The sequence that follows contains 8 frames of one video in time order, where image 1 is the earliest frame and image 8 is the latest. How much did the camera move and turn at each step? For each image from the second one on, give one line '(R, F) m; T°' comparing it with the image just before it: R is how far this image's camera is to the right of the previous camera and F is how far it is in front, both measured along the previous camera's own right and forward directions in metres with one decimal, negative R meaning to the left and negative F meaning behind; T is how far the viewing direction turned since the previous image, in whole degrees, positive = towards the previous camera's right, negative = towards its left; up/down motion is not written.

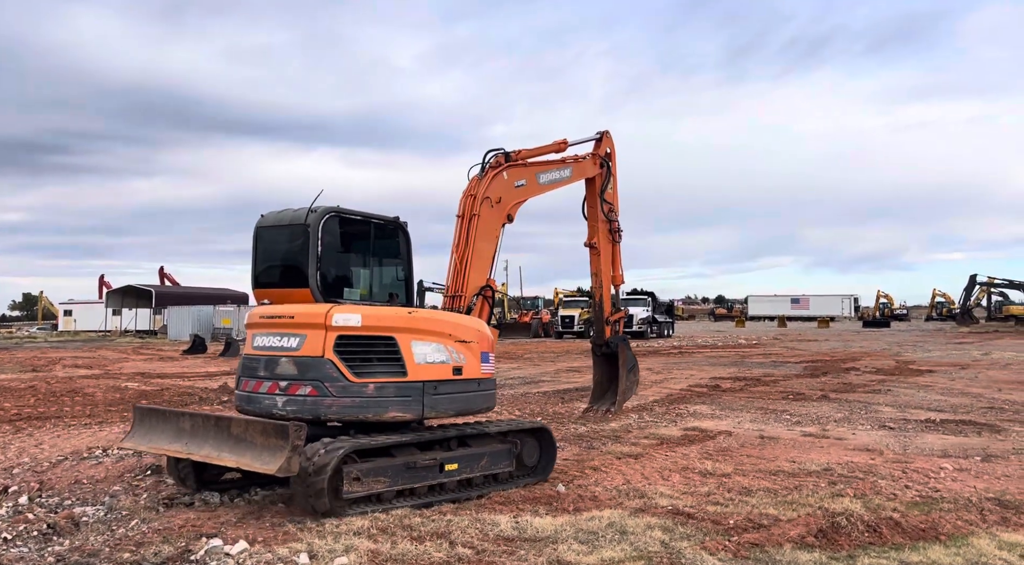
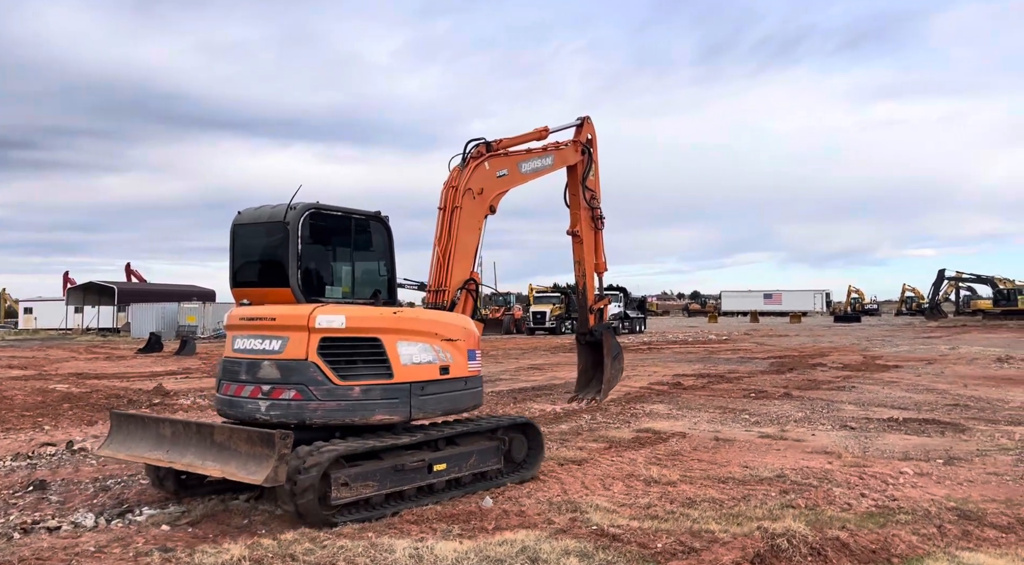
(+0.4, +0.6) m; +2°
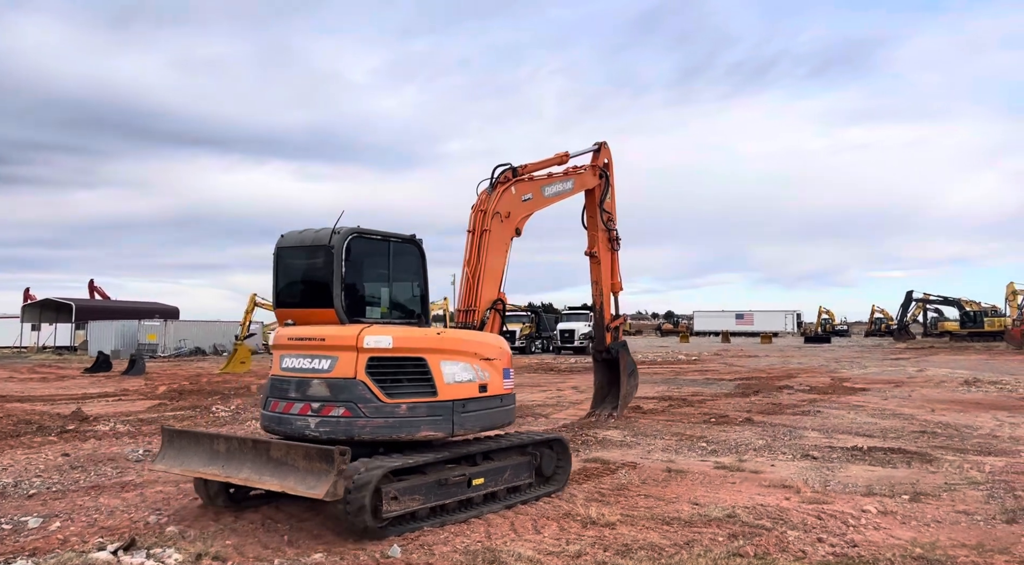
(+0.4, +0.7) m; +2°
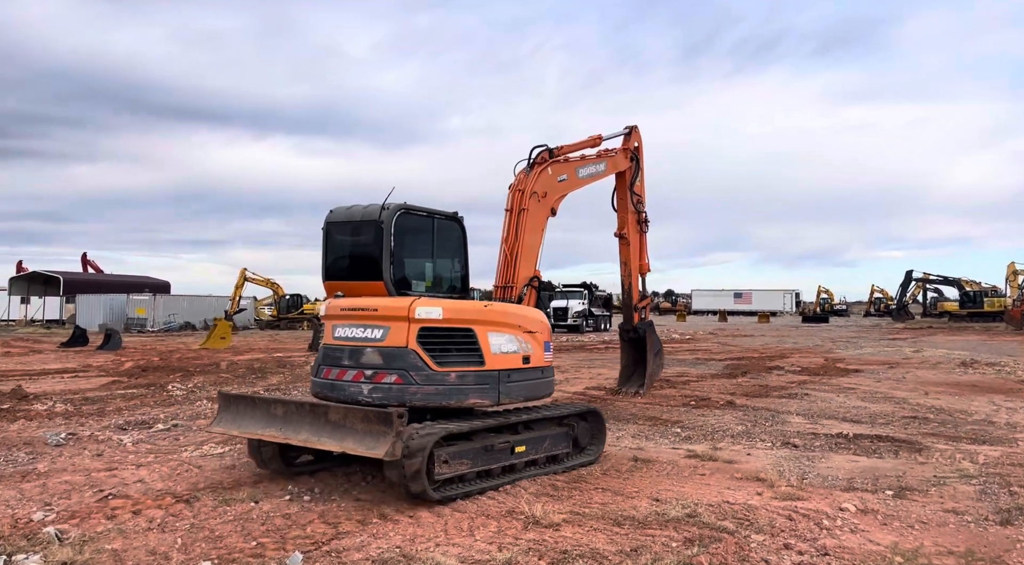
(+0.5, +0.8) m; 0°
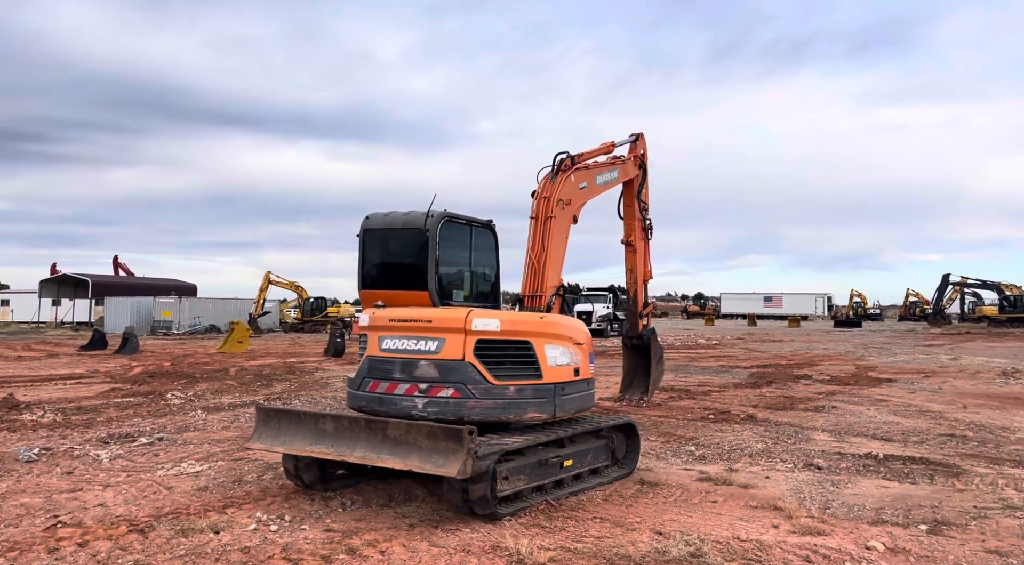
(+0.3, +0.6) m; -2°
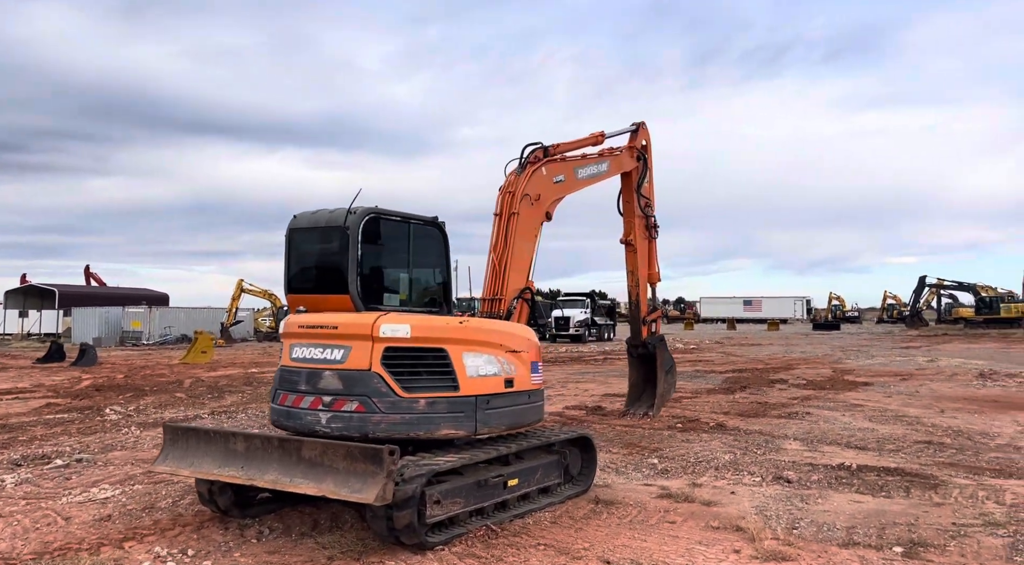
(+0.3, +0.6) m; +1°
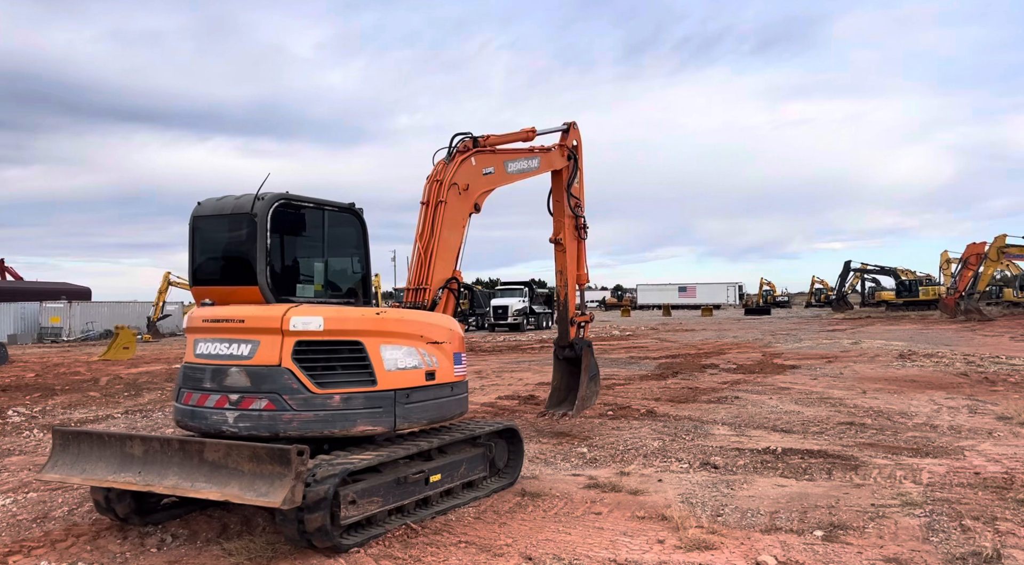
(+0.1, +0.2) m; +4°
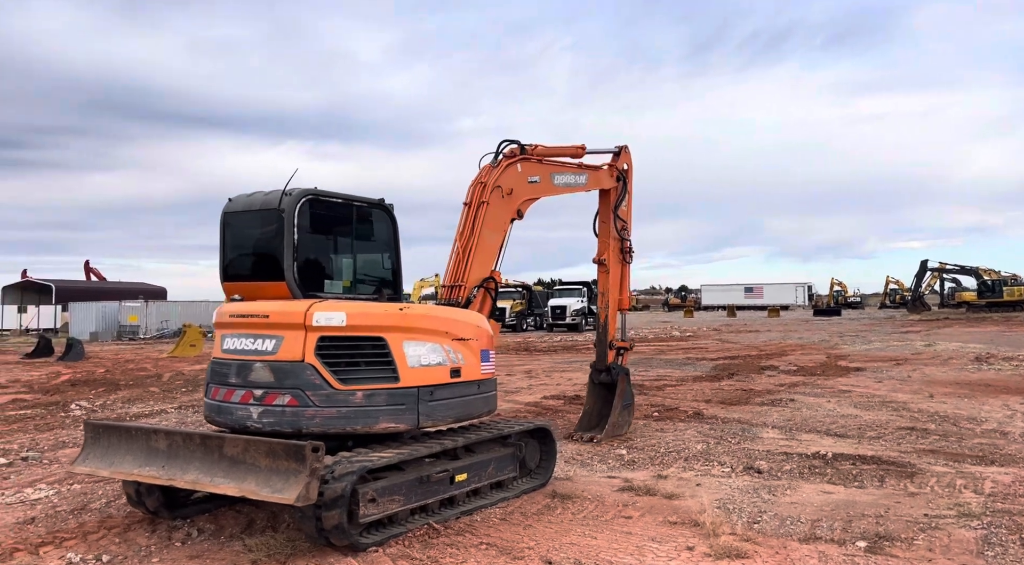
(+0.3, +0.2) m; -5°
